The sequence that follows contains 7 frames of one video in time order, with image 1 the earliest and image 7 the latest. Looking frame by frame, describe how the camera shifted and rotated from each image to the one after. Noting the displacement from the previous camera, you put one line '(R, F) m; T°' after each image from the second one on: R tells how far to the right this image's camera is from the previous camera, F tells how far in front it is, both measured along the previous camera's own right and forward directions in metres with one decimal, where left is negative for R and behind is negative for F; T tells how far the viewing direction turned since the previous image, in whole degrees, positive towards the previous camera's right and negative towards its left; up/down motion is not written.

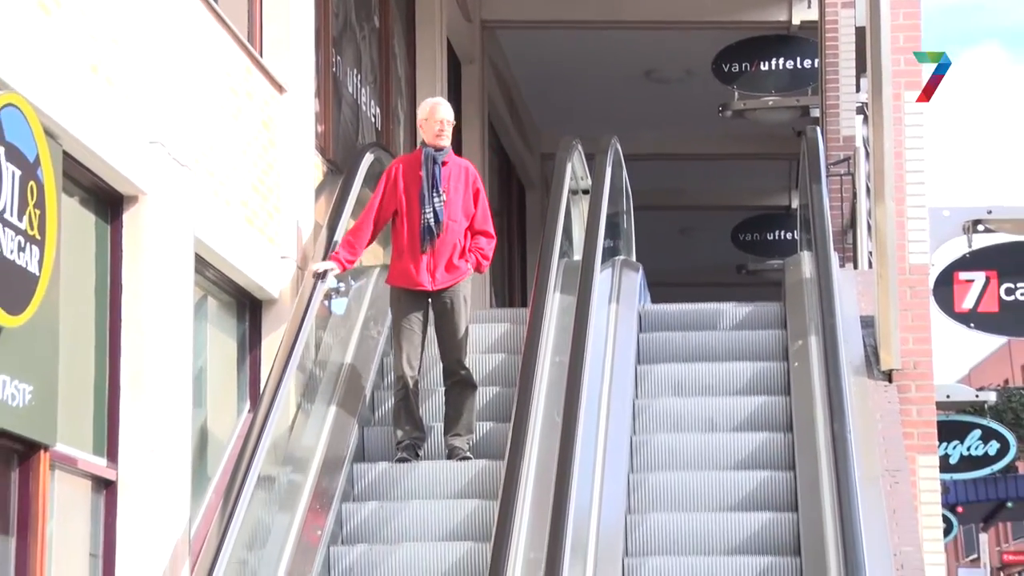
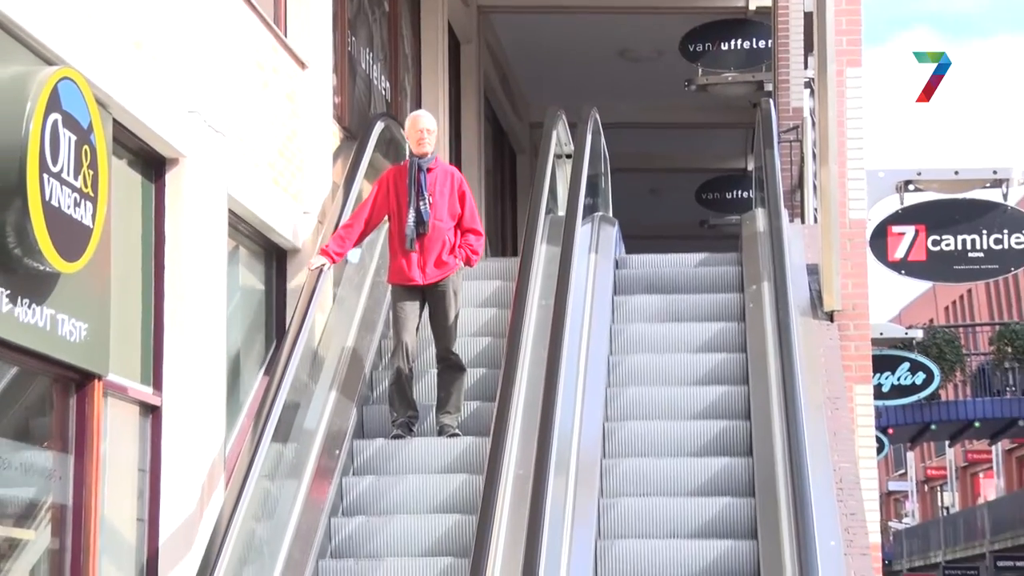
(0.0, -0.5) m; 0°
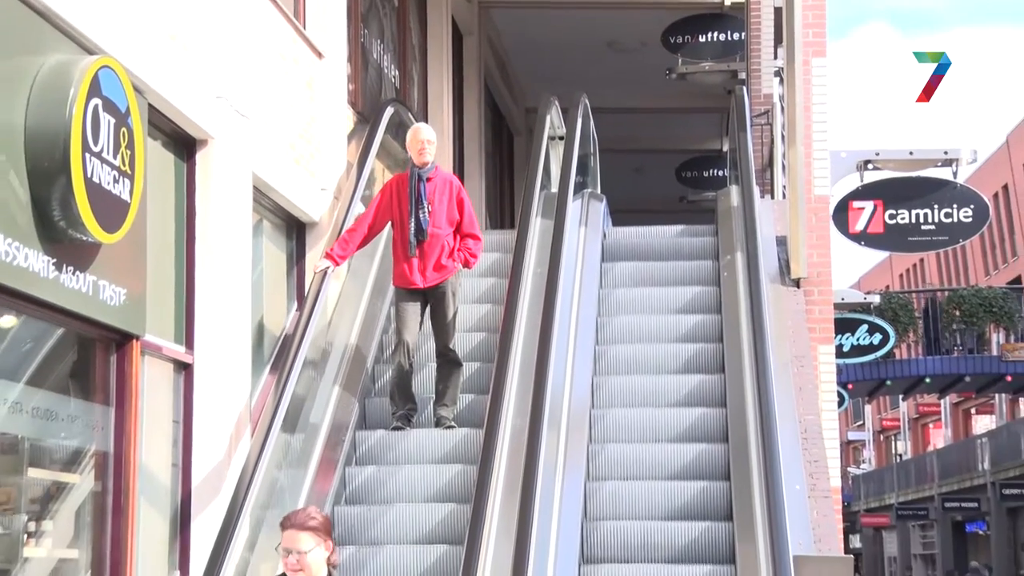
(0.0, -0.4) m; 0°
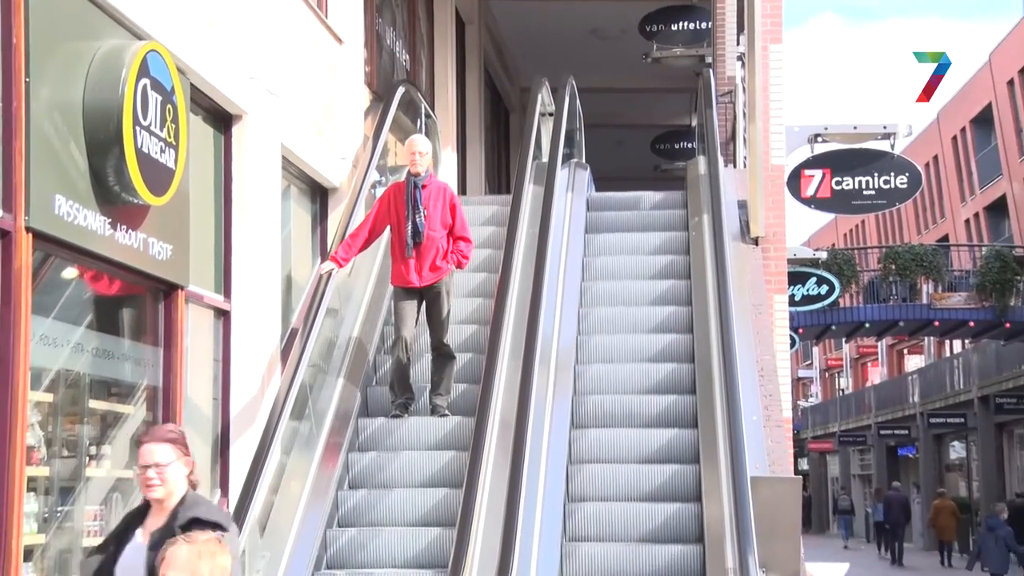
(0.0, -0.7) m; 0°
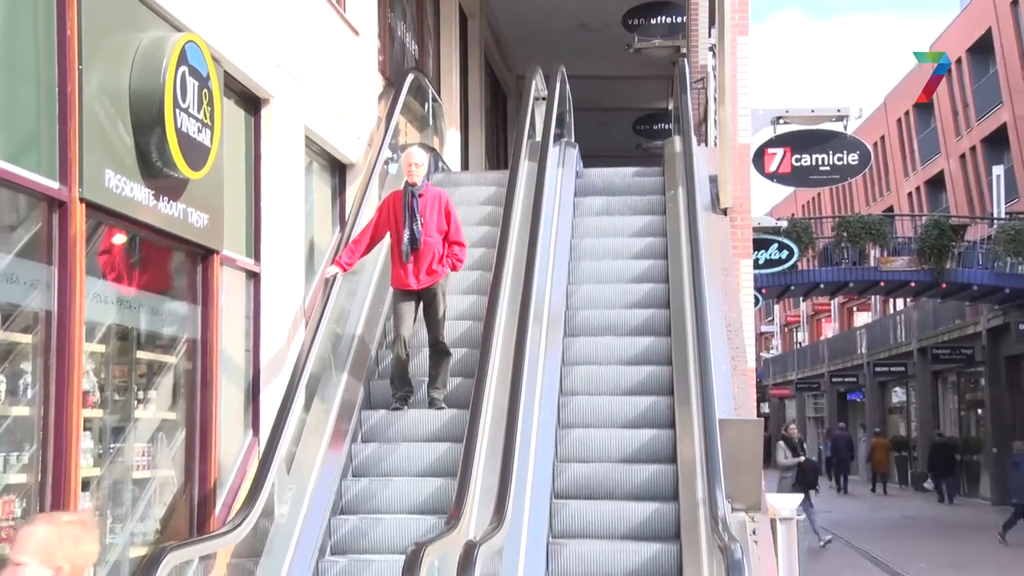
(0.0, -0.7) m; 0°
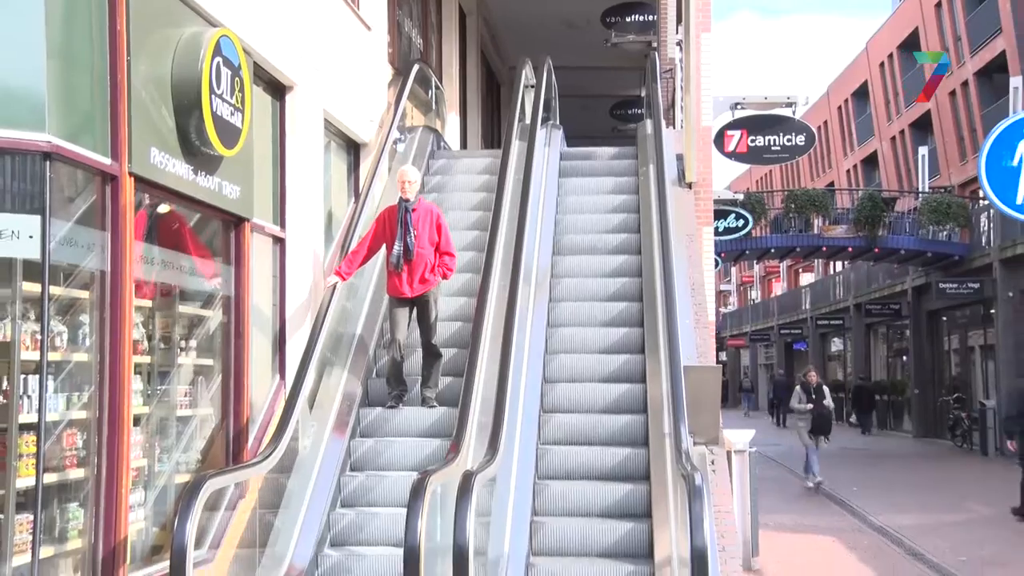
(0.0, -0.9) m; 0°
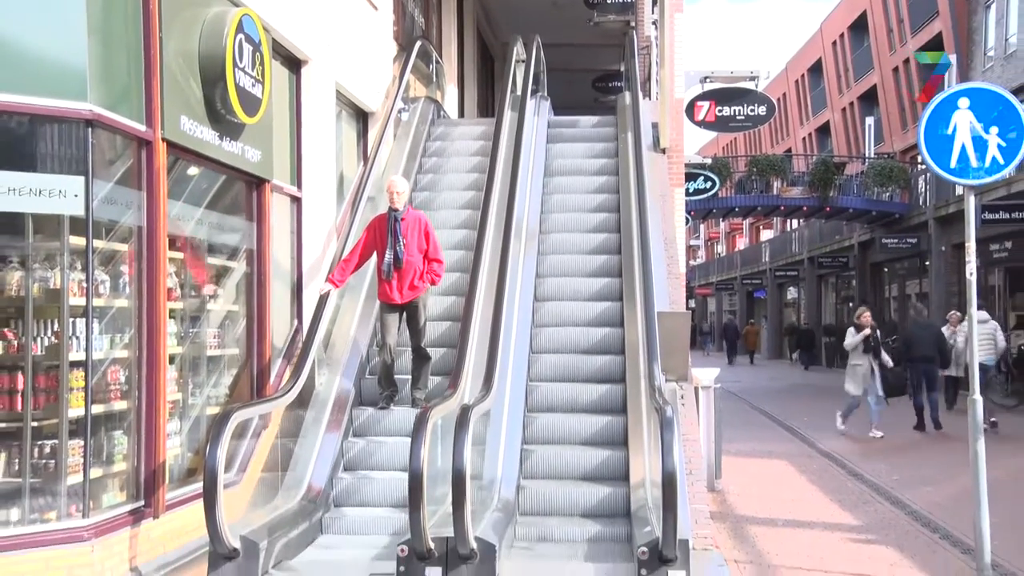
(0.0, -0.8) m; 0°
